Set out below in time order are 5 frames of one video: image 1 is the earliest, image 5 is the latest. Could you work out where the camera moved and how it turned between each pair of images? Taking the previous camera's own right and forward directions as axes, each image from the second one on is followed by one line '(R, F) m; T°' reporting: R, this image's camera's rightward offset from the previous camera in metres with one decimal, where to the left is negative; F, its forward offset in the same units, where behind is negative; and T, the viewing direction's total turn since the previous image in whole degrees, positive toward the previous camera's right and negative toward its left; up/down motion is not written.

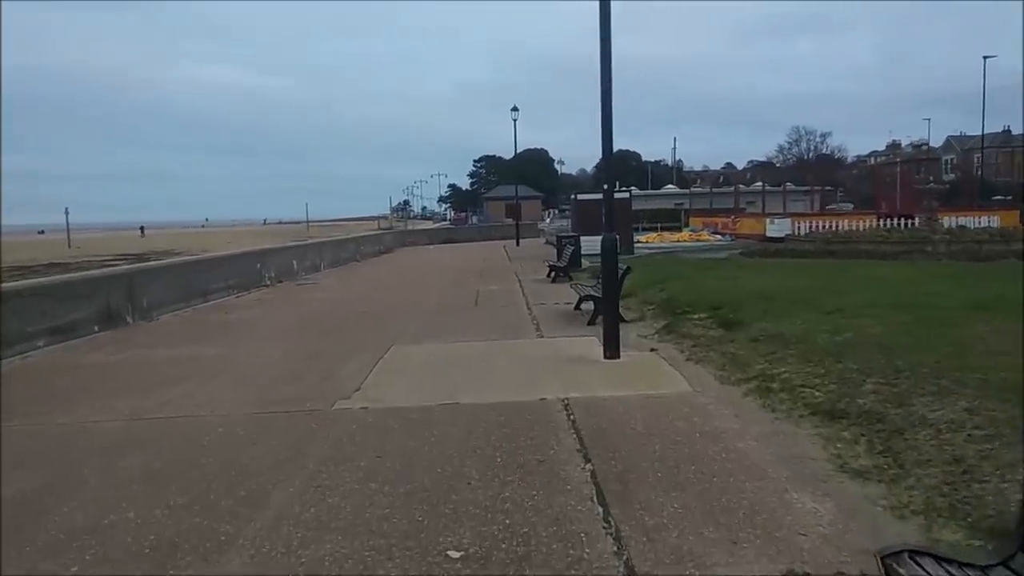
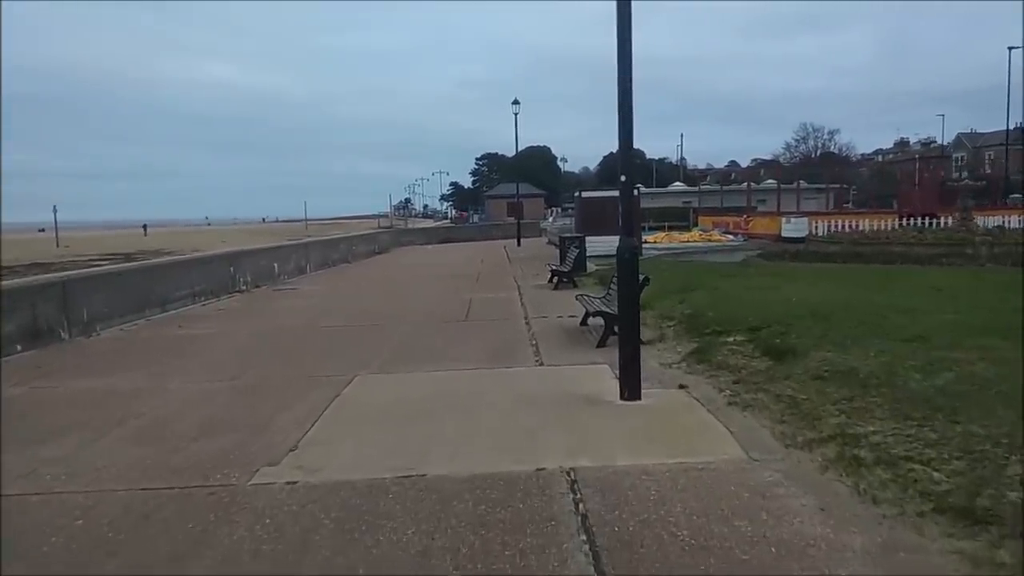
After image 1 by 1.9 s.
(+0.1, +2.2) m; 0°
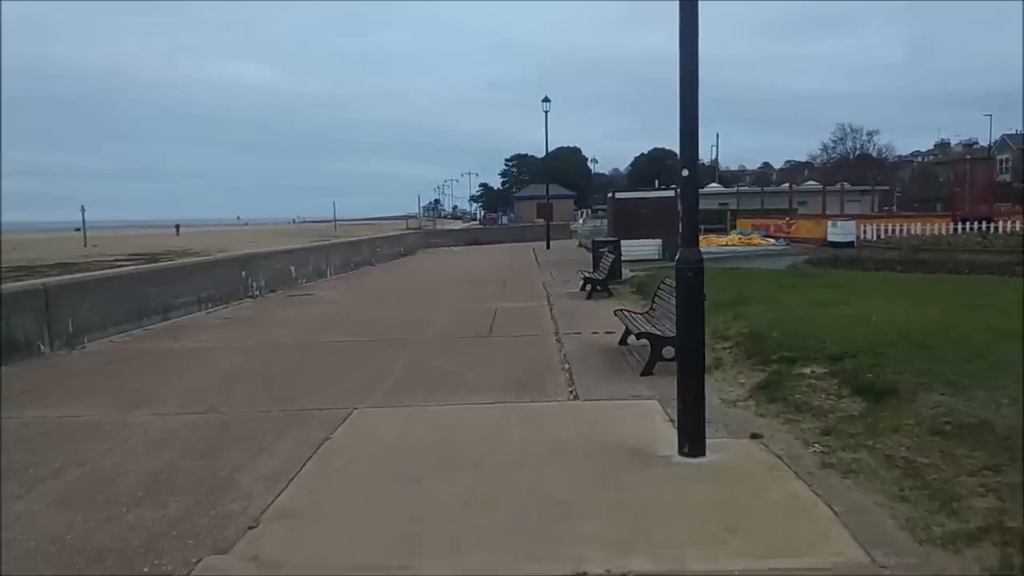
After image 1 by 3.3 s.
(0.0, +1.6) m; -2°
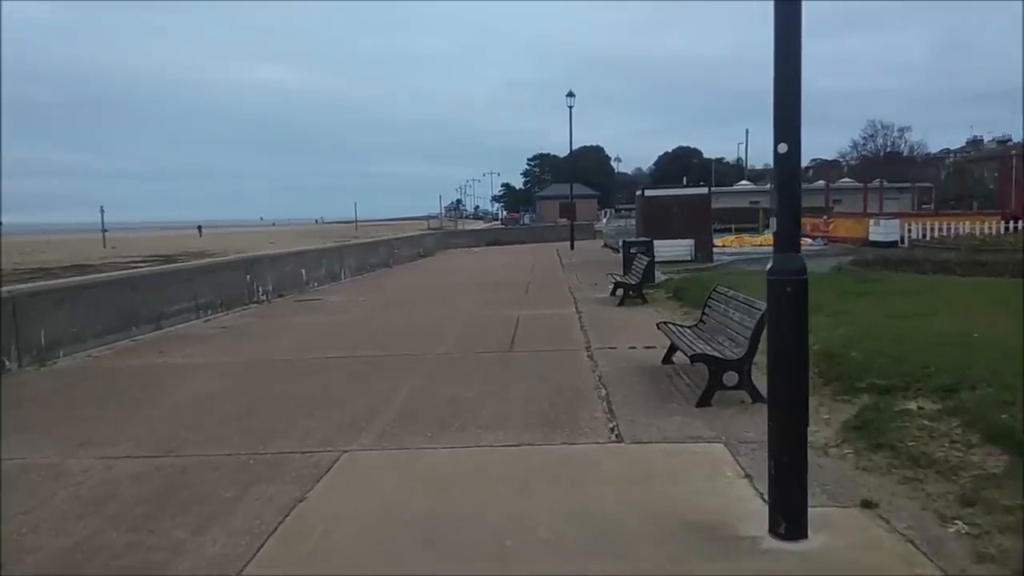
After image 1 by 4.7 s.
(0.0, +1.5) m; -2°
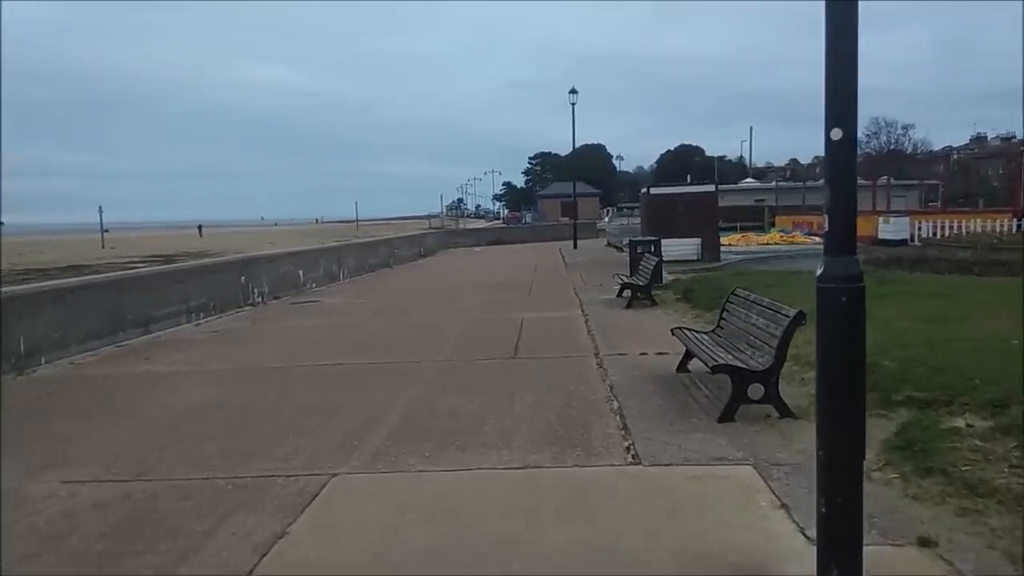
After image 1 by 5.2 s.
(0.0, +0.6) m; 0°
